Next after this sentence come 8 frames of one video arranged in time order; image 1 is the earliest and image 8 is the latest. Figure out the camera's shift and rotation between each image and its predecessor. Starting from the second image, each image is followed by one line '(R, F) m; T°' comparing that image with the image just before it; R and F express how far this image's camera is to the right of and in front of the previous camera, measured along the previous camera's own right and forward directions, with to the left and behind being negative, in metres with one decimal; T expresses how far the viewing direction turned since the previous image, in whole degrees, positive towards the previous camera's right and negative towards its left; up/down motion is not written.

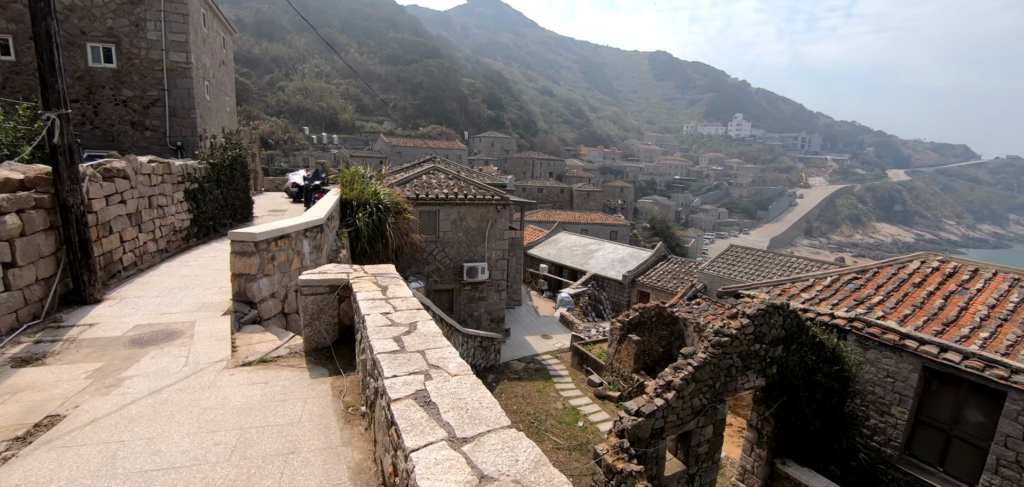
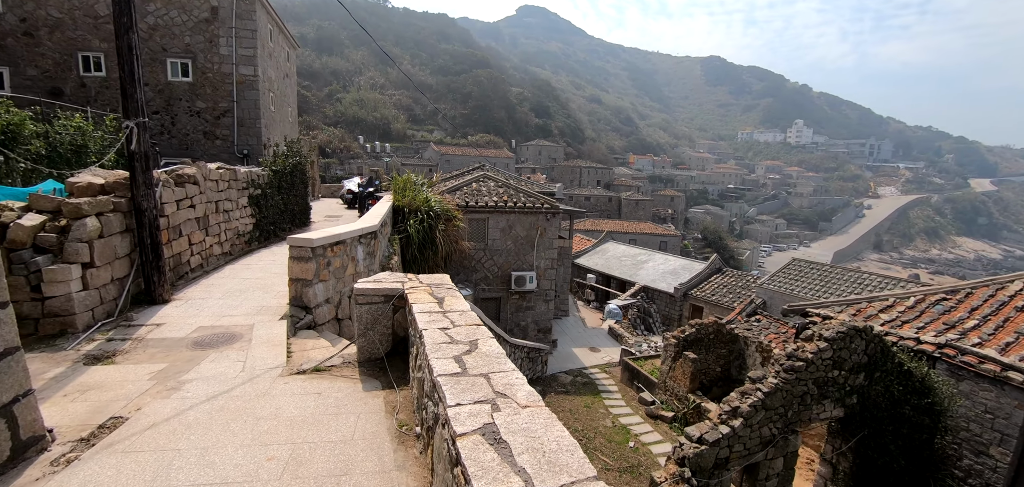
(-0.1, +0.2) m; -6°
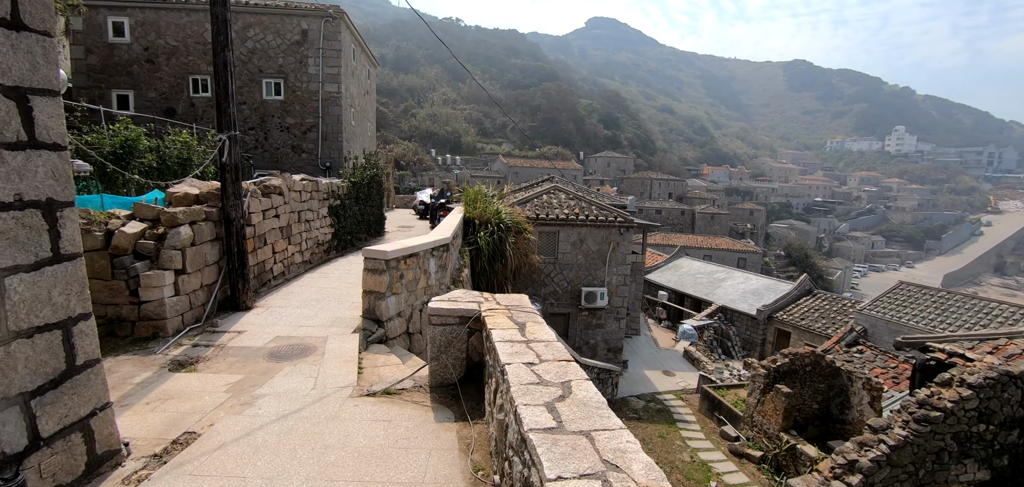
(-0.1, +0.3) m; -8°
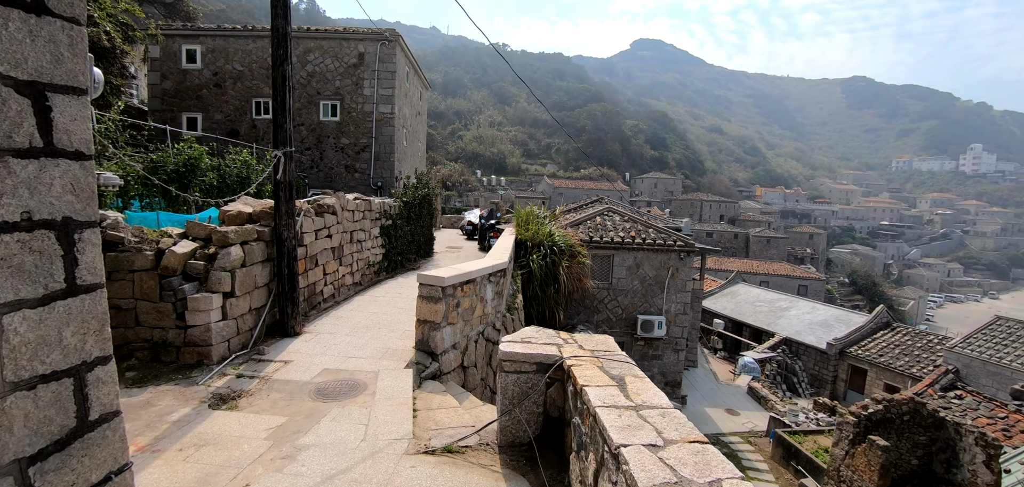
(-0.2, +0.4) m; -5°
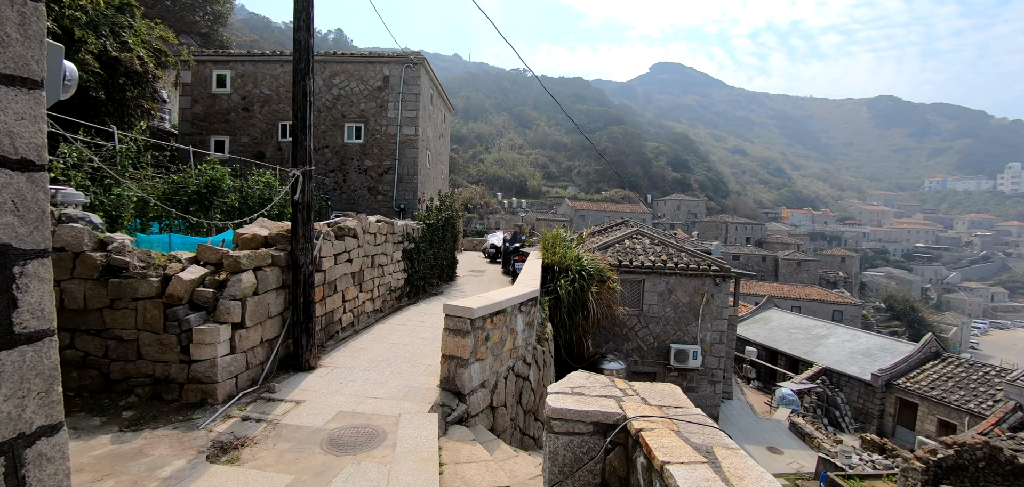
(-0.1, +0.4) m; -3°
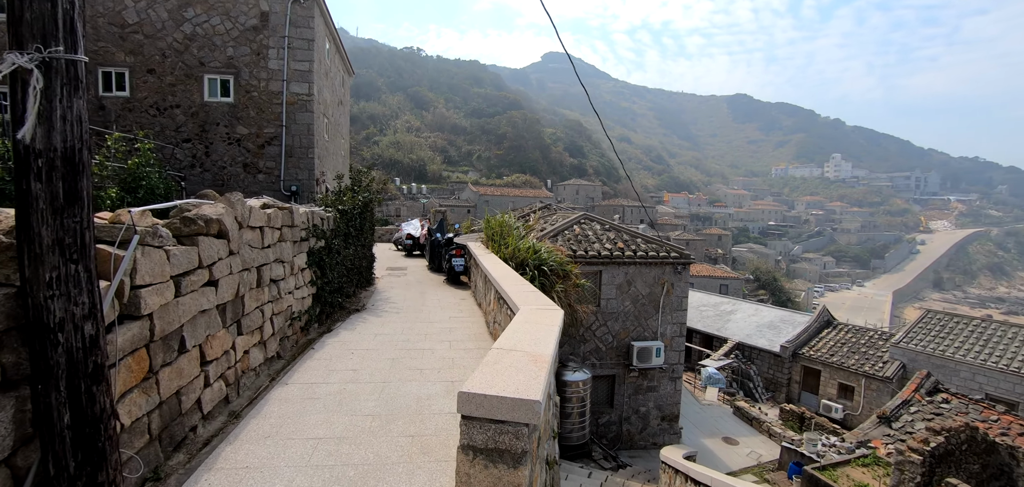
(-0.7, +2.0) m; +13°
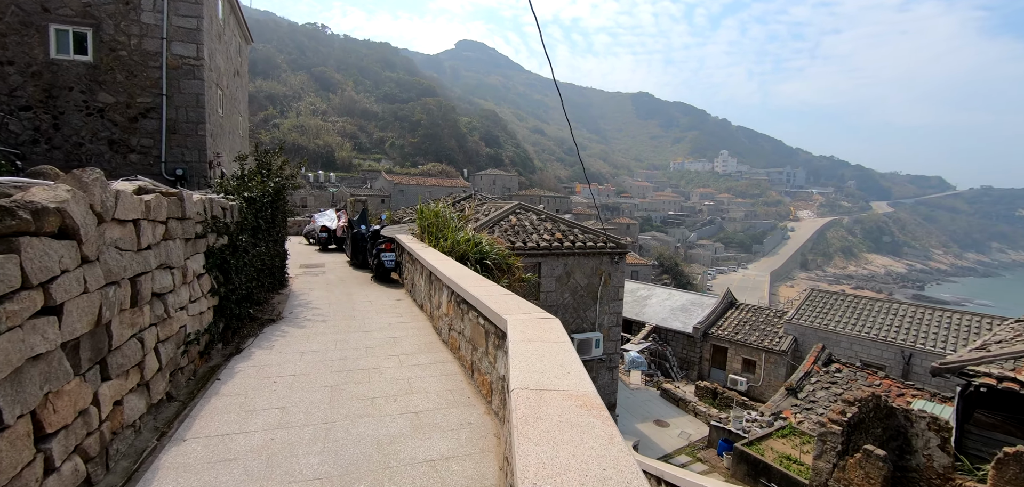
(-0.3, +0.6) m; +11°
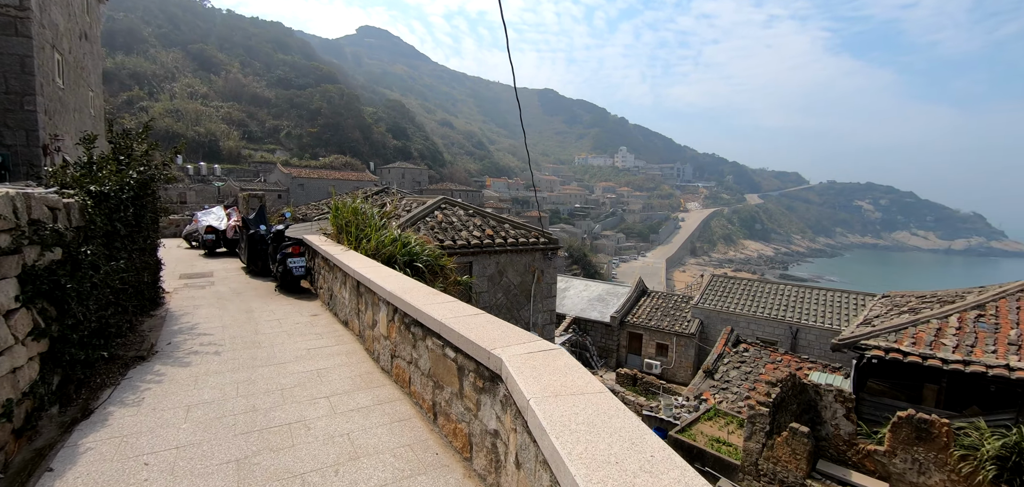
(-0.3, +0.6) m; +11°
